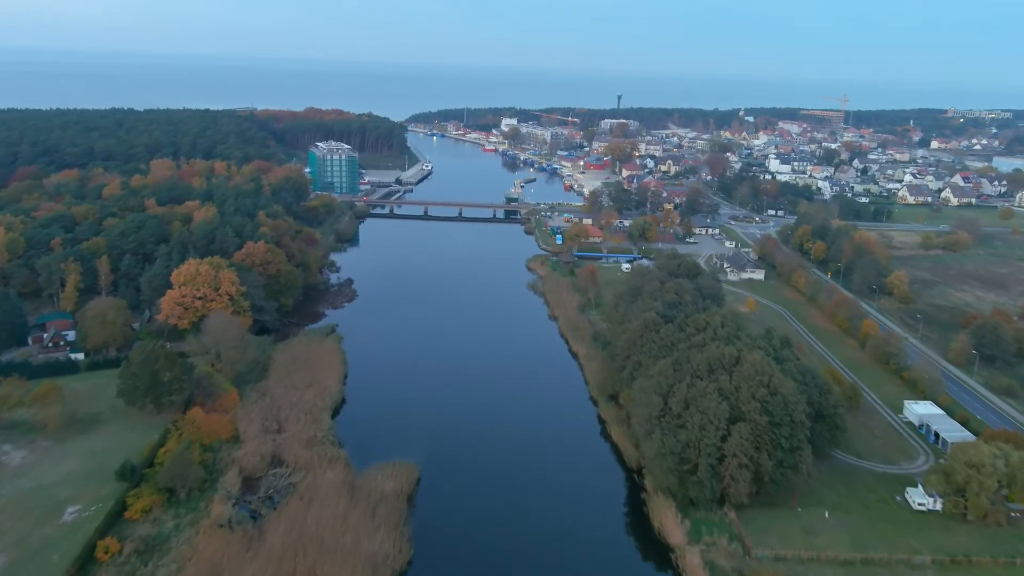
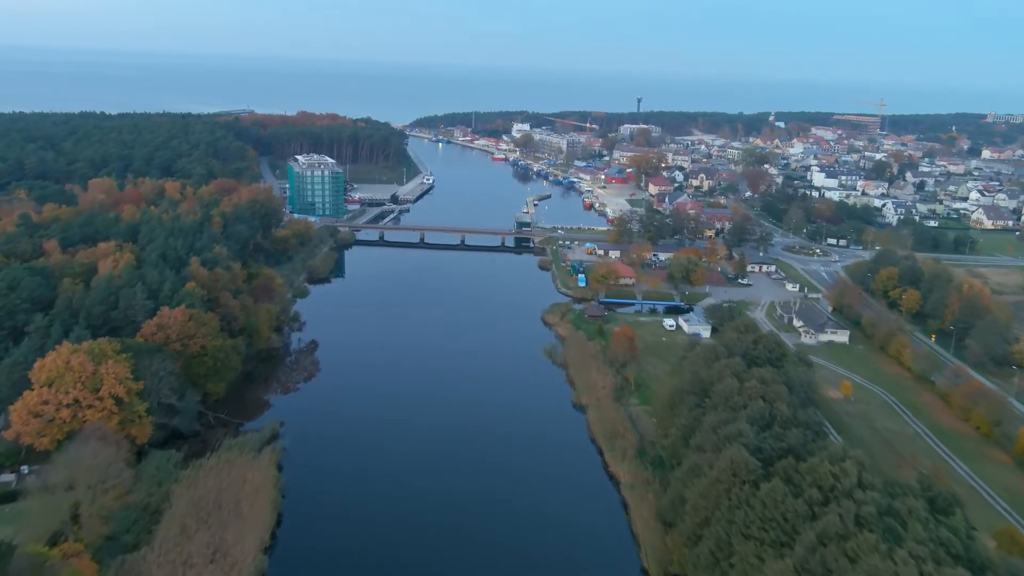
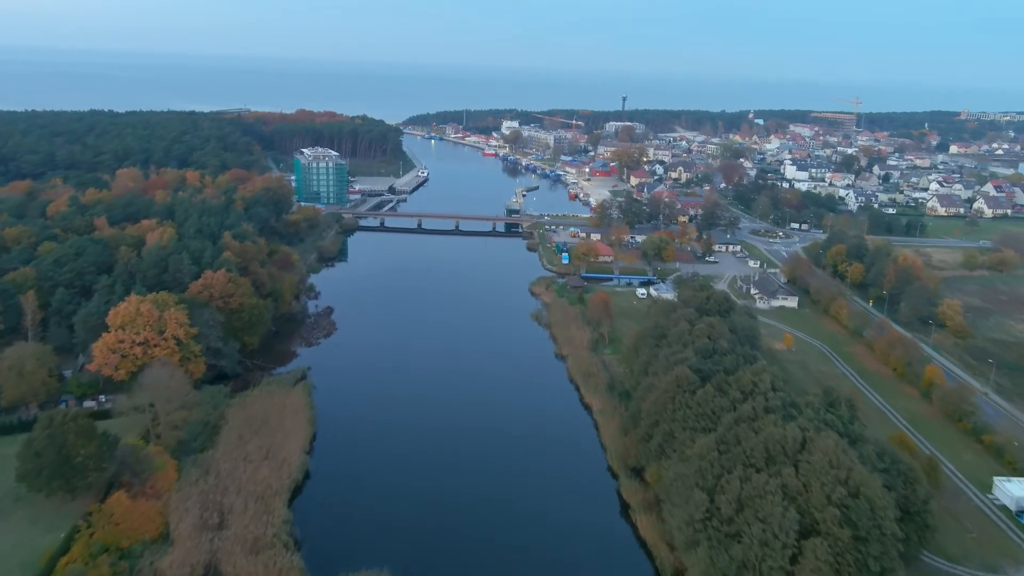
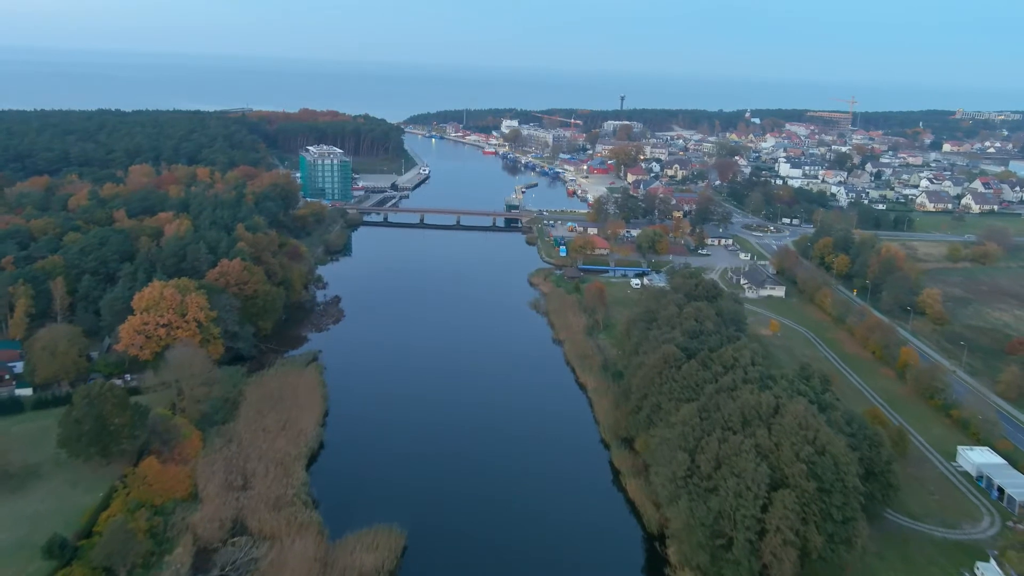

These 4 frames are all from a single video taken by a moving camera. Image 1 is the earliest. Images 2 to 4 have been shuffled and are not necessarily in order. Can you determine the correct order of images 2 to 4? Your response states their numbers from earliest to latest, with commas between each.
4, 3, 2
